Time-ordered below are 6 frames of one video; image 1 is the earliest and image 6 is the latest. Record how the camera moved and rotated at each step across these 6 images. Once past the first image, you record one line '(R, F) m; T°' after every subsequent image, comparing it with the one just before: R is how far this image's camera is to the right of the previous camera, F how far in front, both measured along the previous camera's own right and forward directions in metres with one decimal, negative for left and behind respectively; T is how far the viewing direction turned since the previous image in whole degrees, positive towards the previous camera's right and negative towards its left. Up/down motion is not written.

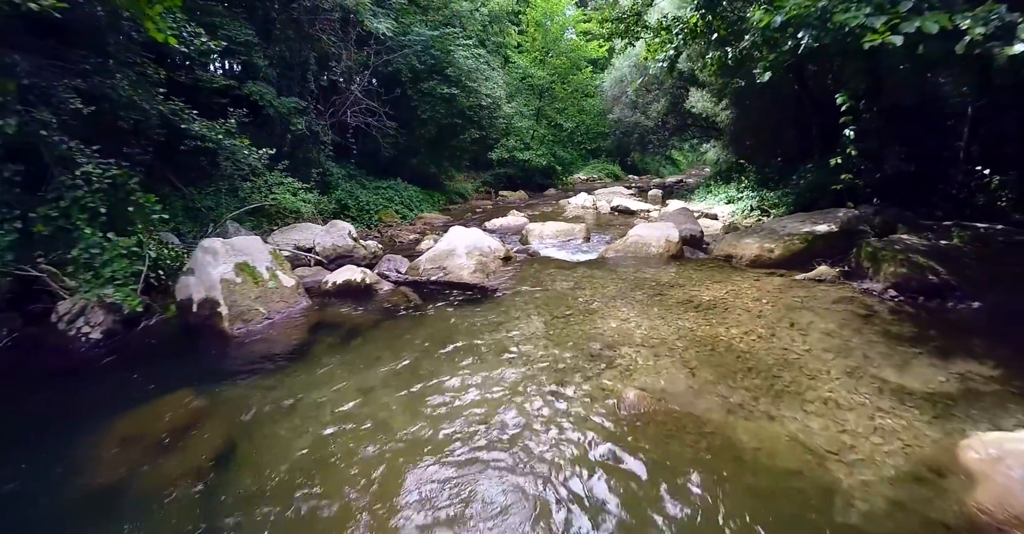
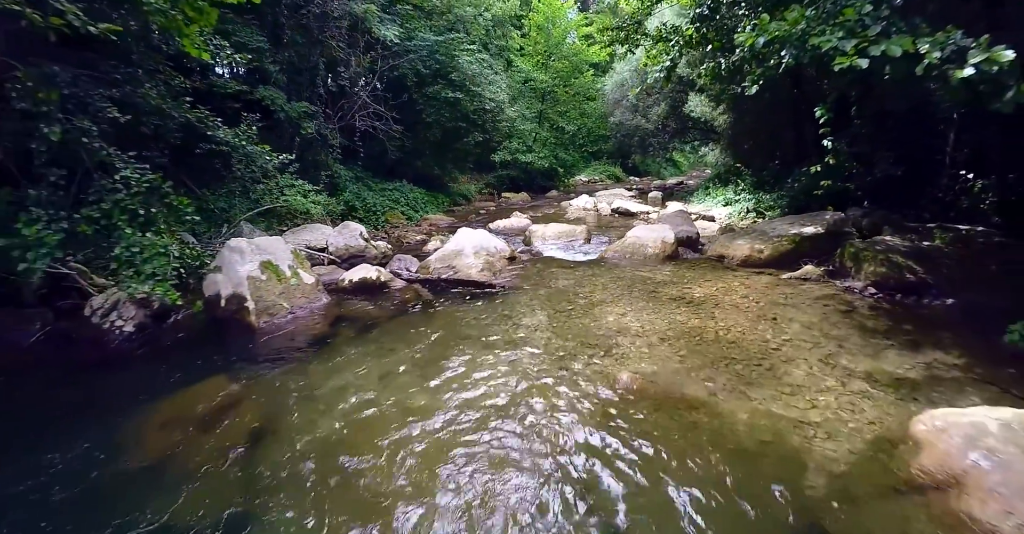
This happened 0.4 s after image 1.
(0.0, -0.3) m; 0°
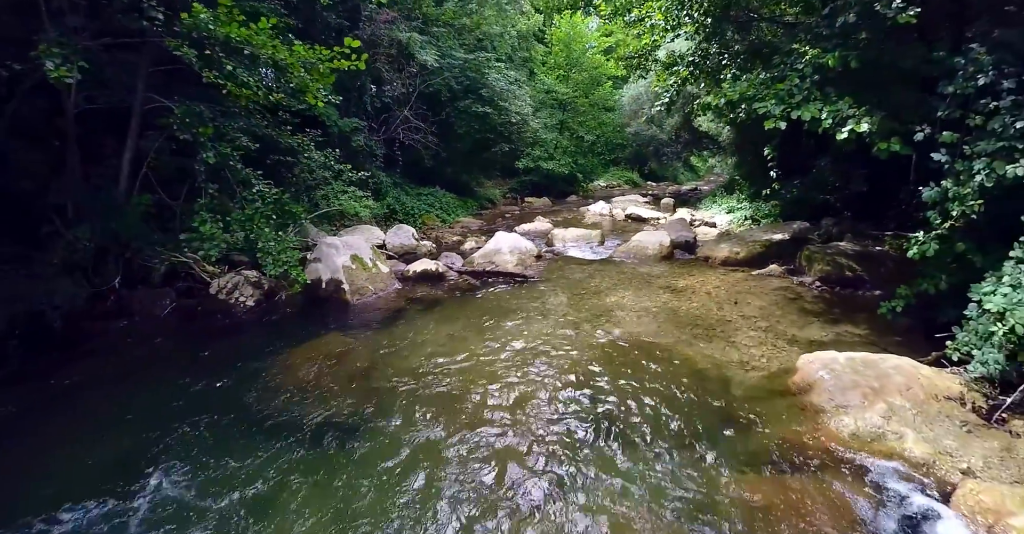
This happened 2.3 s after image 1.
(-0.1, -1.3) m; -2°
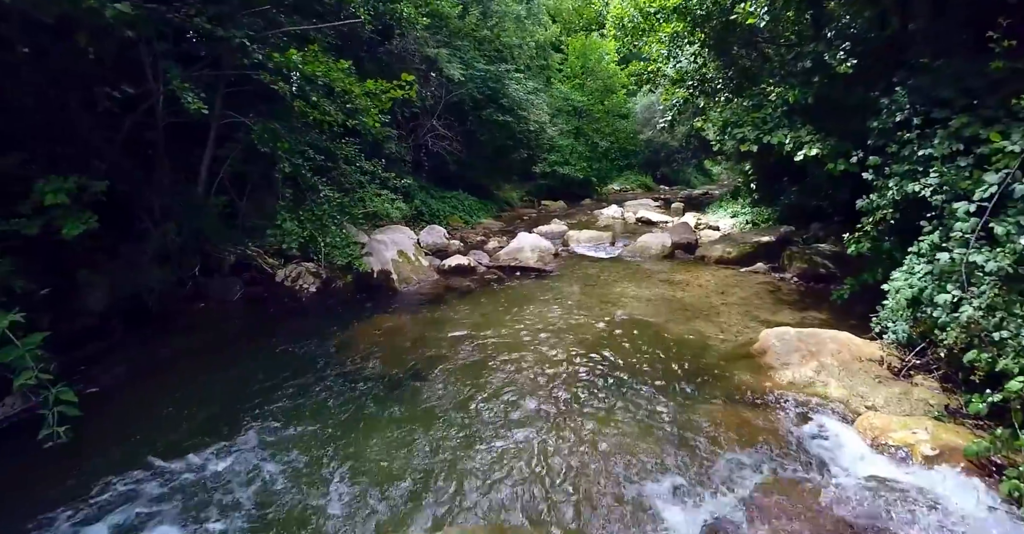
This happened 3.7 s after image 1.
(-0.1, -1.0) m; -2°
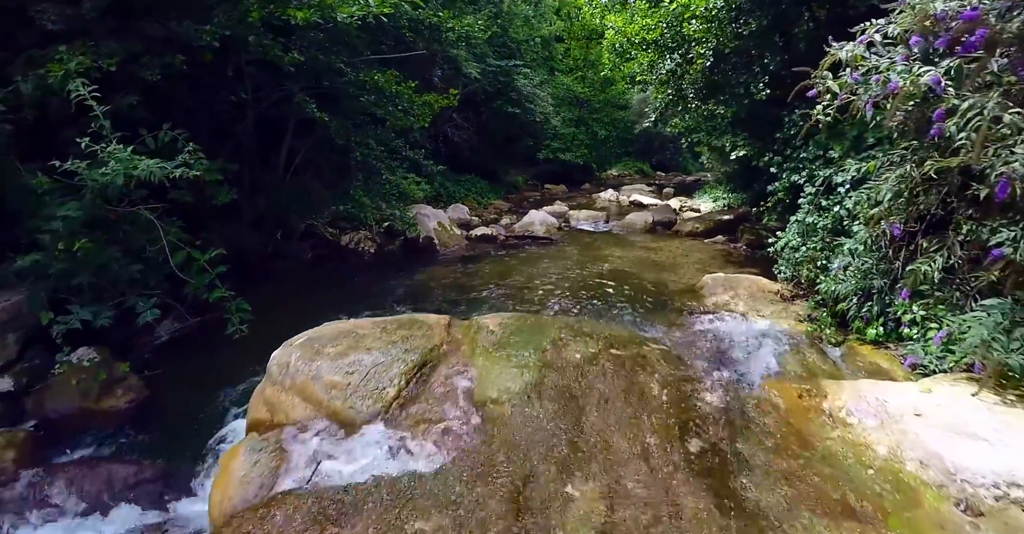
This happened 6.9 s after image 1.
(-0.3, -2.0) m; 0°
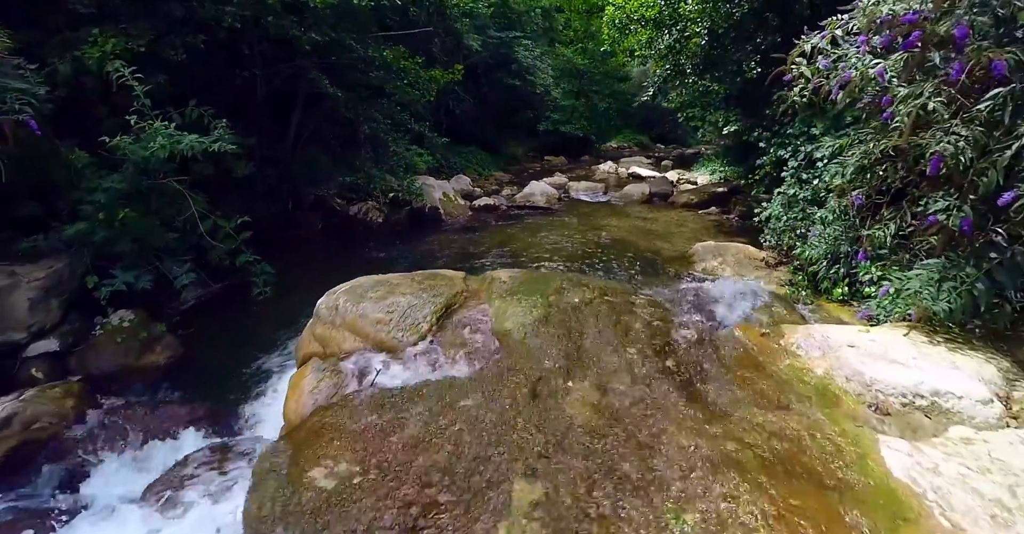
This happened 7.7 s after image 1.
(-0.1, -0.5) m; 0°
